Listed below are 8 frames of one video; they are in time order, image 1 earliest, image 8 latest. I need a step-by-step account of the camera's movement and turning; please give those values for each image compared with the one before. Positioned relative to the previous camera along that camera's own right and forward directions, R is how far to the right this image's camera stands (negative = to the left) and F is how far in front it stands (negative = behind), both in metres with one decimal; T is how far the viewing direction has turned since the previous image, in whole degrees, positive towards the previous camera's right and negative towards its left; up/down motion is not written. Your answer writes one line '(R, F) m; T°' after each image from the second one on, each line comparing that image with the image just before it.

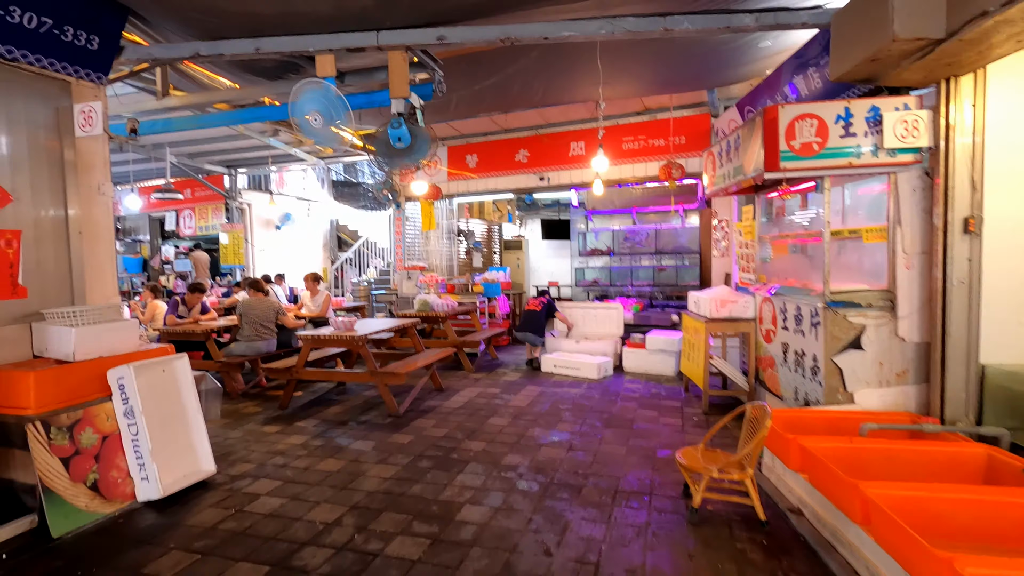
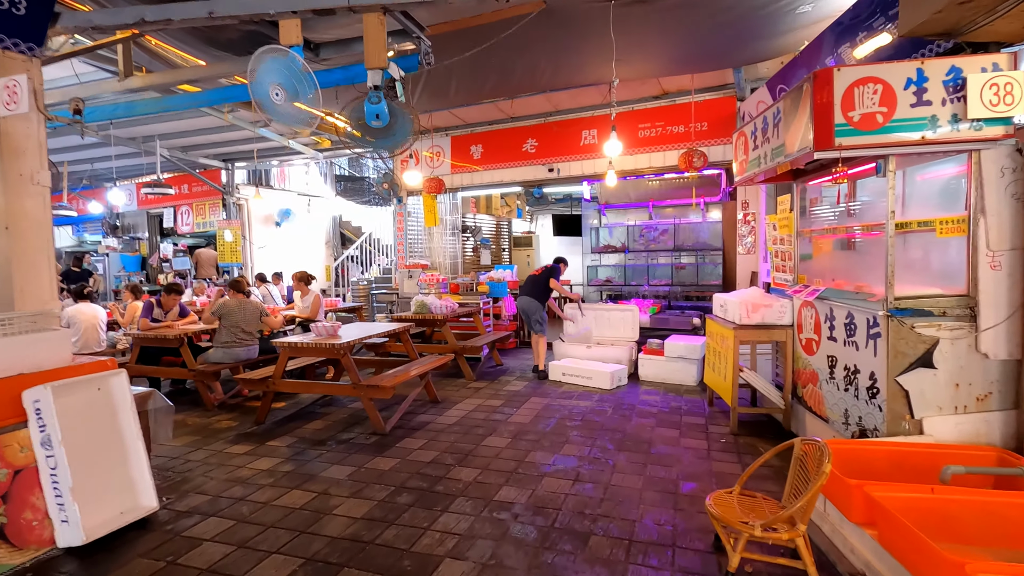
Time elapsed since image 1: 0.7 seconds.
(+0.1, +0.6) m; -2°
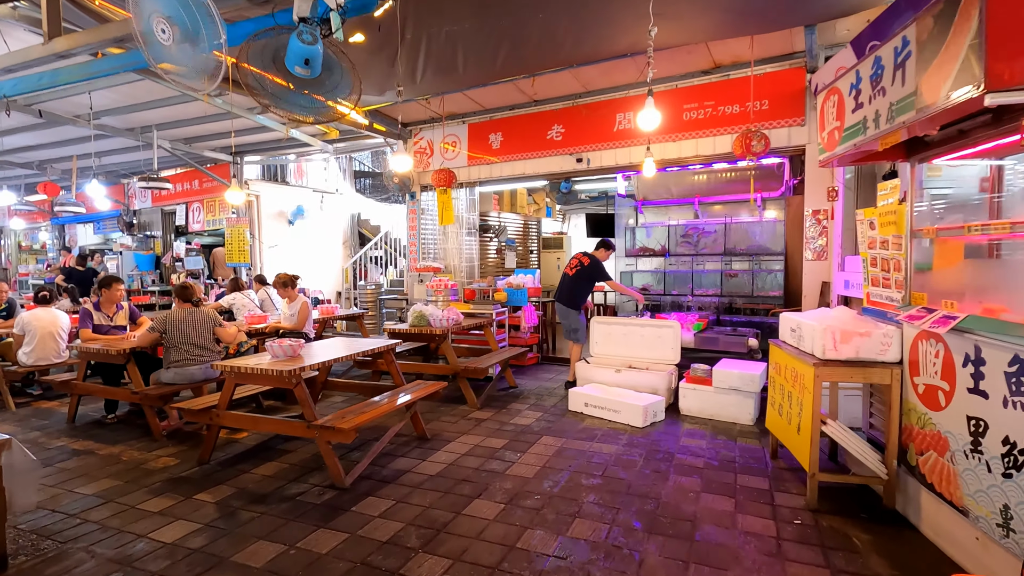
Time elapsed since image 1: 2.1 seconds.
(+0.3, +1.1) m; -4°
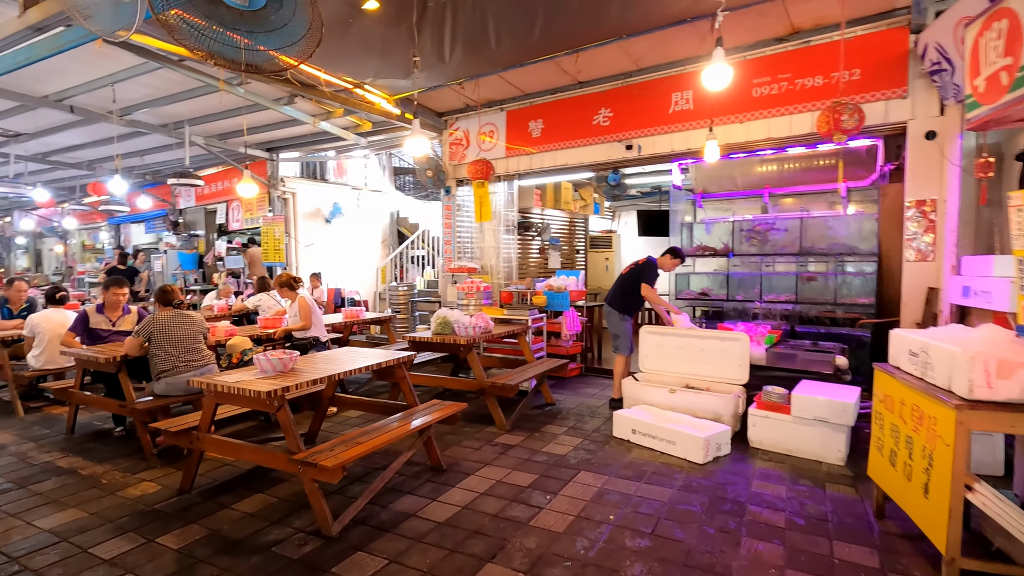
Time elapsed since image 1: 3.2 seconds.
(+0.1, +0.7) m; -5°
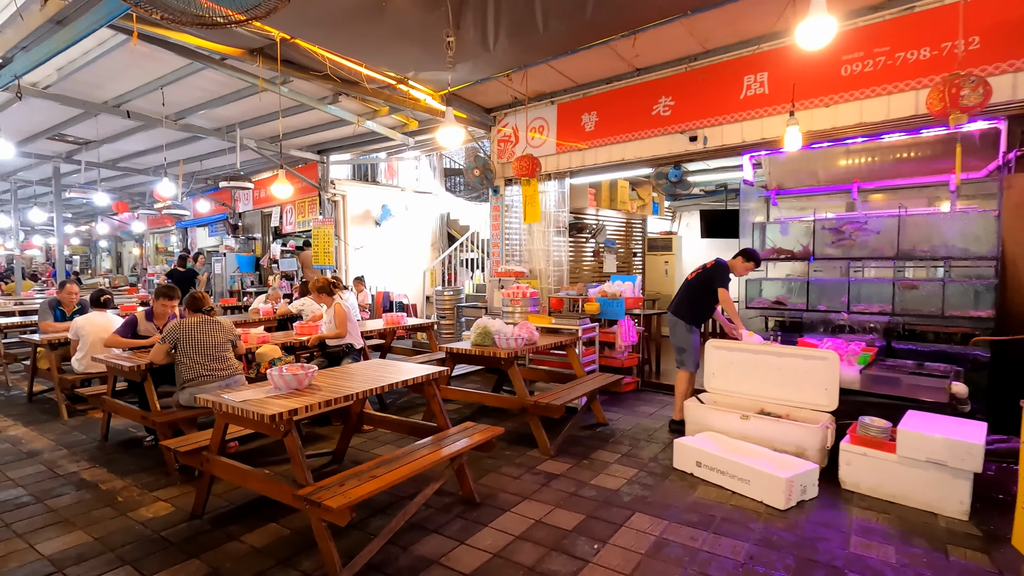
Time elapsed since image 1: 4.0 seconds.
(+0.1, +0.5) m; -6°
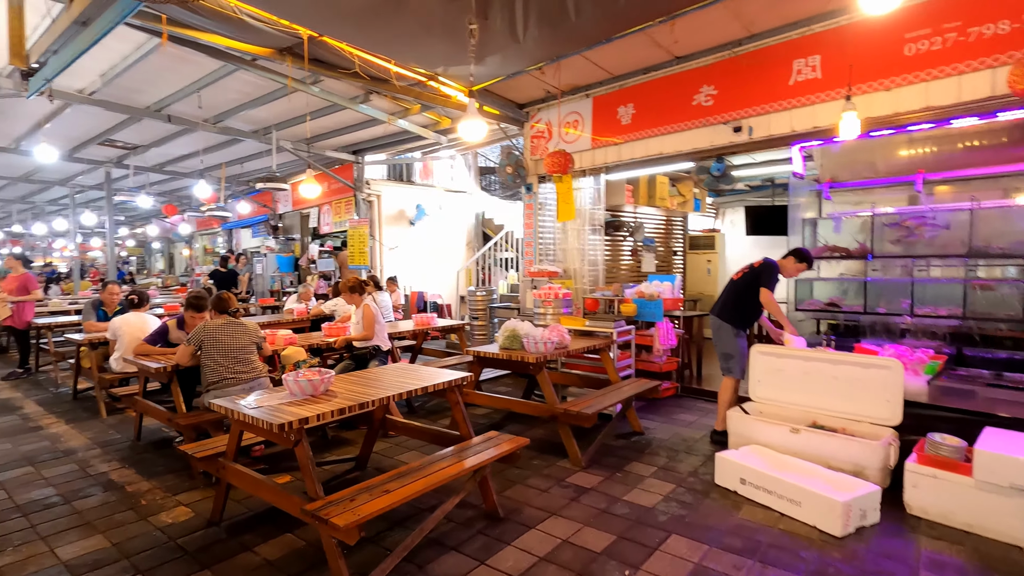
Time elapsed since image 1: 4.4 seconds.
(+0.1, +0.2) m; -4°
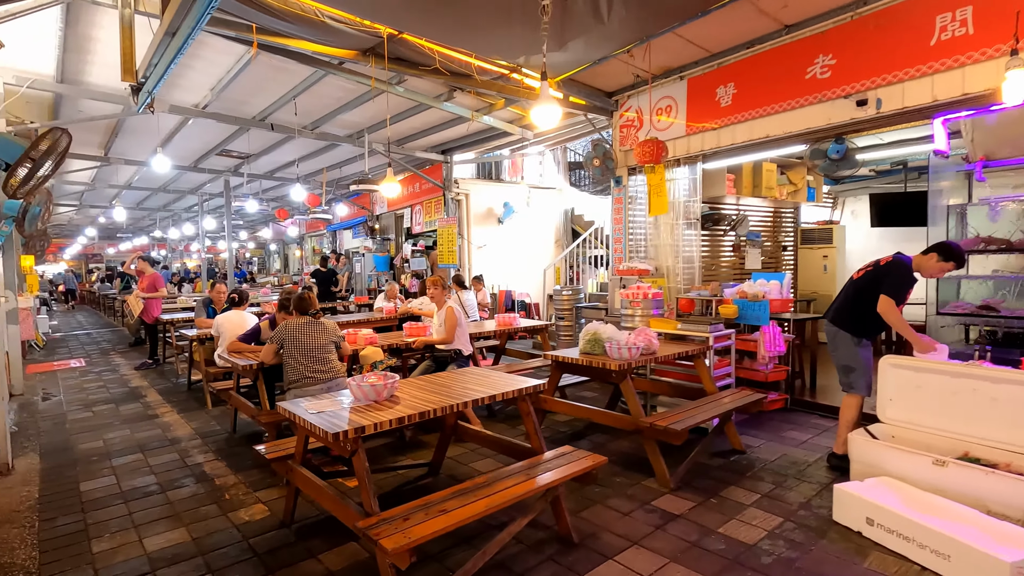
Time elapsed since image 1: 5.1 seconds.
(+0.1, +0.3) m; -10°
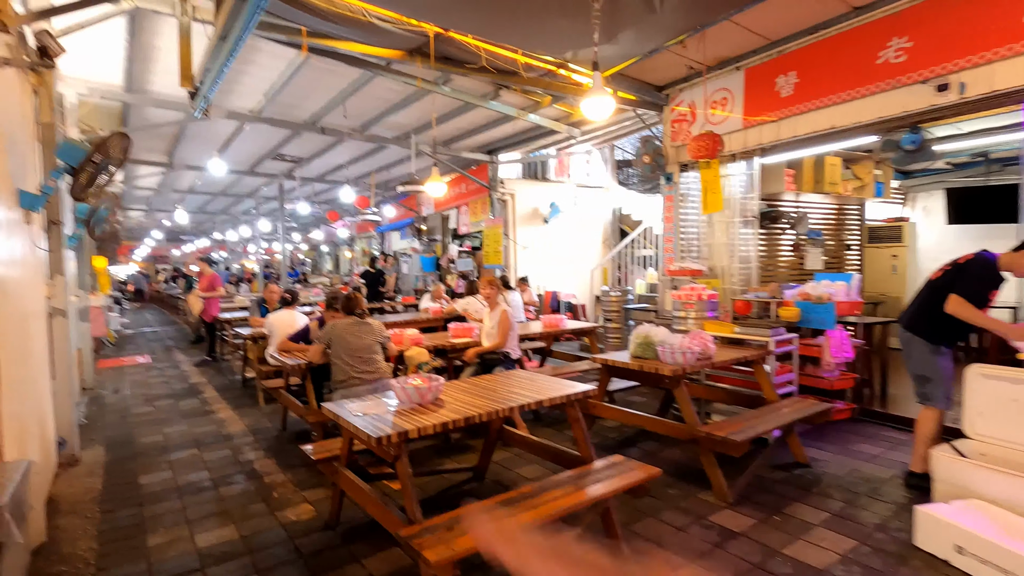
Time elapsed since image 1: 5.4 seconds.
(0.0, +0.1) m; -5°
